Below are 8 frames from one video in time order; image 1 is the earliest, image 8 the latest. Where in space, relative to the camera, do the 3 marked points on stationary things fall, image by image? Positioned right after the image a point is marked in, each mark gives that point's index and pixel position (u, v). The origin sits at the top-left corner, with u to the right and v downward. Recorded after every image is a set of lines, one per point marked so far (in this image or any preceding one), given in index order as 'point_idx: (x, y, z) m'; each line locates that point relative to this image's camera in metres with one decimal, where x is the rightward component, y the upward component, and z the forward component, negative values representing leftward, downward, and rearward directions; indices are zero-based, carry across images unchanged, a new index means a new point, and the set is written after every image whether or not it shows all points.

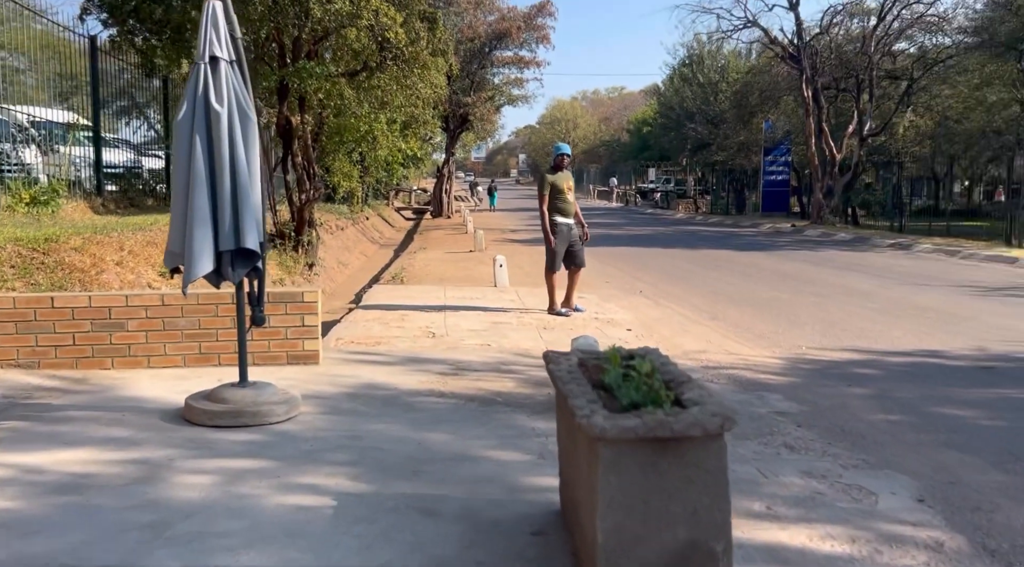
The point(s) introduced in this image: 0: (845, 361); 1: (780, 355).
0: (+3.0, -0.7, +9.1) m
1: (+2.5, -0.7, +9.3) m
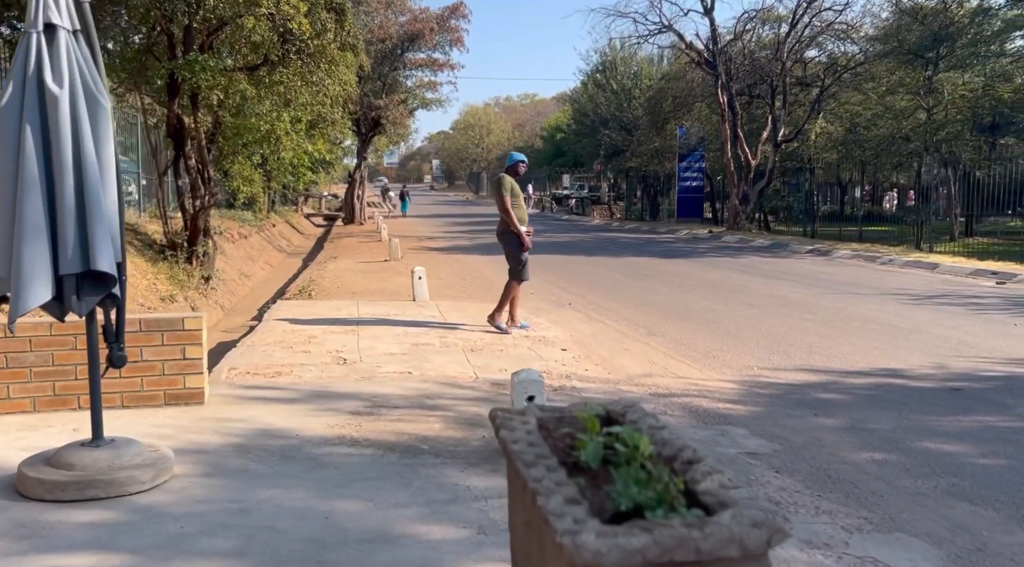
0: (+2.4, -0.8, +8.2) m
1: (+1.8, -0.8, +8.4) m
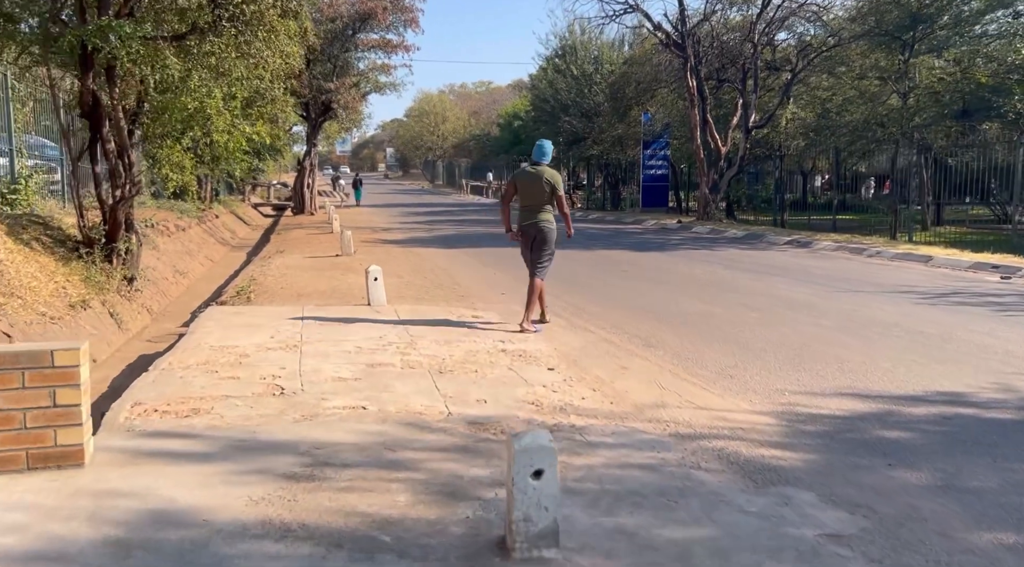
0: (+2.2, -0.9, +6.6) m
1: (+1.7, -0.8, +6.8) m
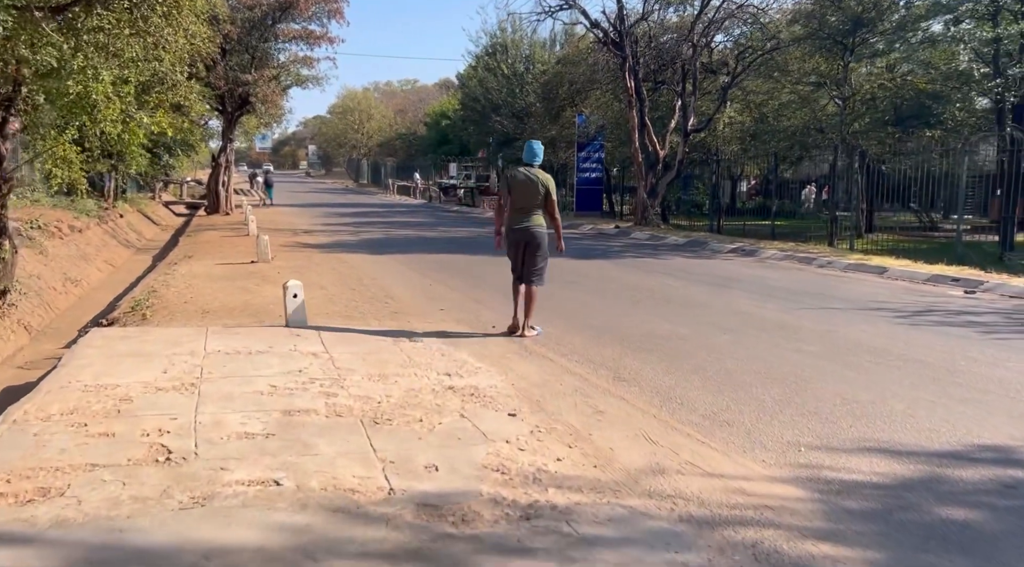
0: (+2.0, -1.1, +5.3) m
1: (+1.5, -1.0, +5.4) m
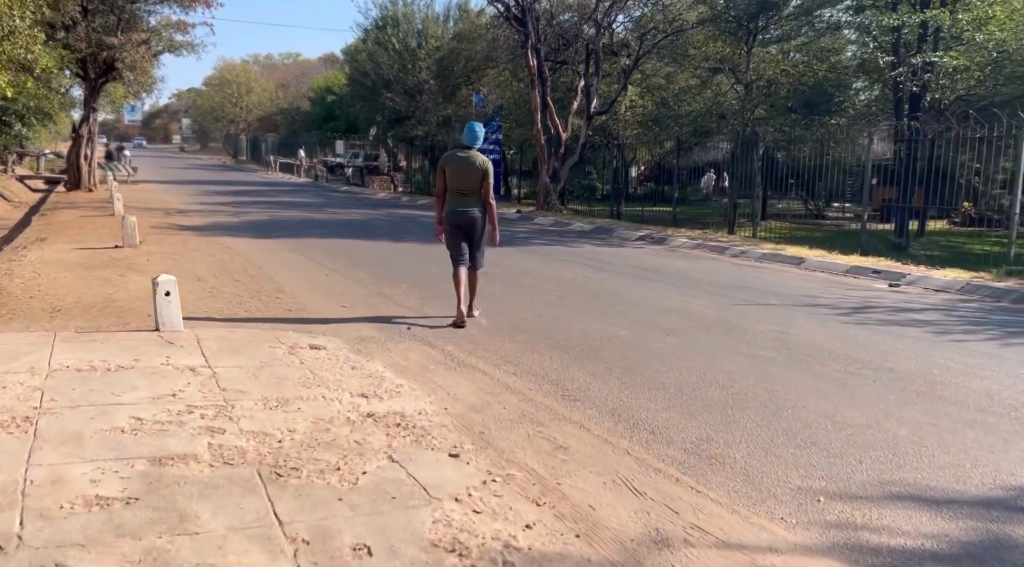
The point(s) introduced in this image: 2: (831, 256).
0: (+1.9, -1.1, +4.2) m
1: (+1.3, -1.1, +4.2) m
2: (+5.6, +0.5, +17.7) m
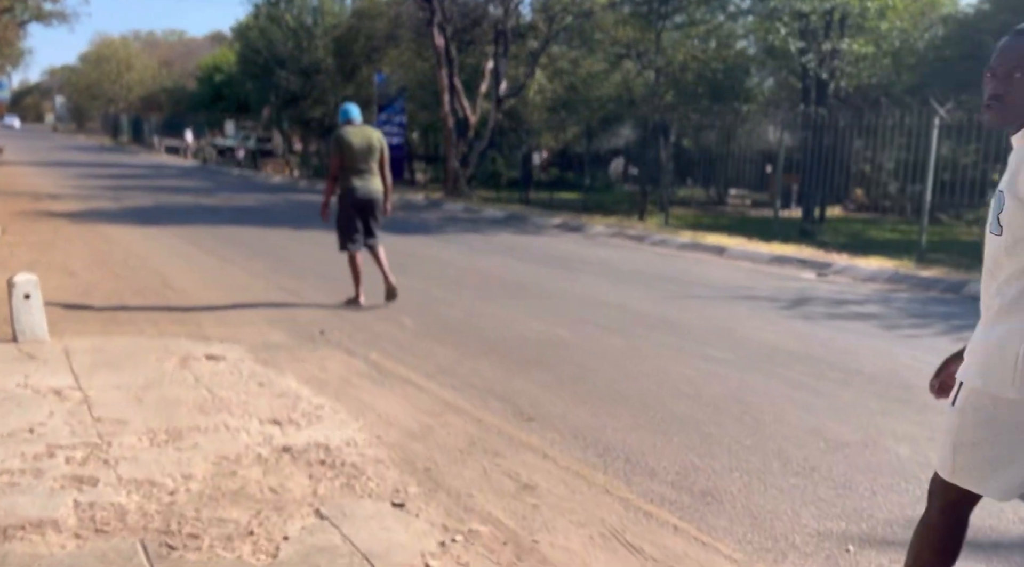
0: (+1.8, -1.1, +3.3) m
1: (+1.2, -1.1, +3.3) m
2: (+4.1, +0.6, +17.2) m
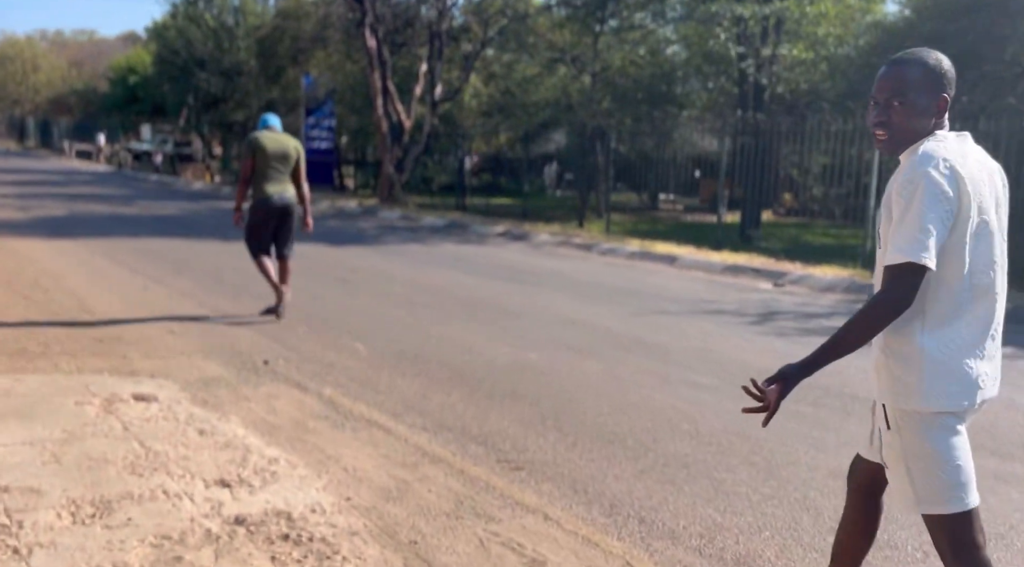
0: (+1.9, -1.2, +2.7) m
1: (+1.3, -1.2, +2.7) m
2: (+3.1, +0.5, +16.7) m
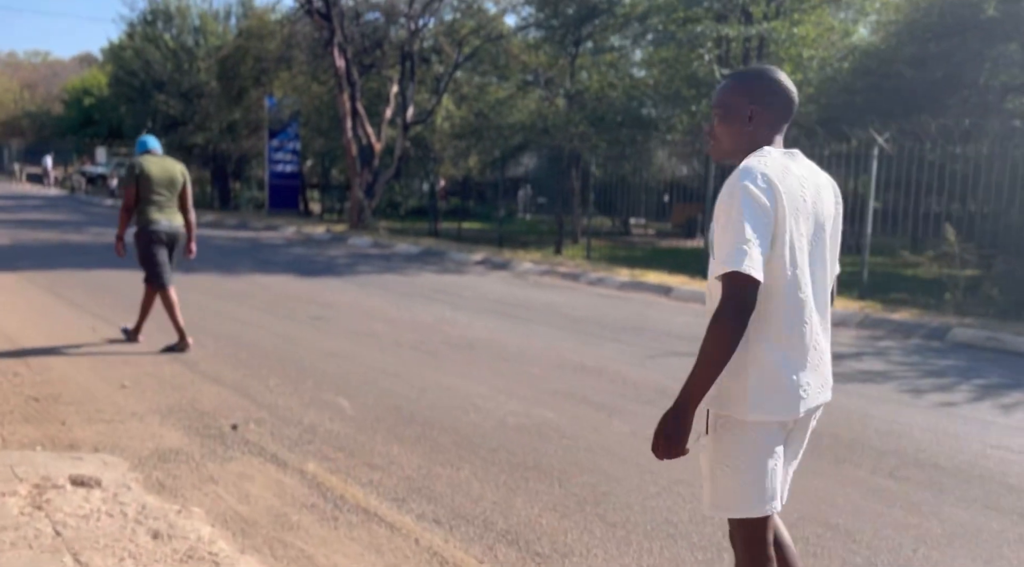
0: (+2.1, -1.4, +1.7) m
1: (+1.6, -1.4, +1.7) m
2: (+2.9, 0.0, +15.8) m
